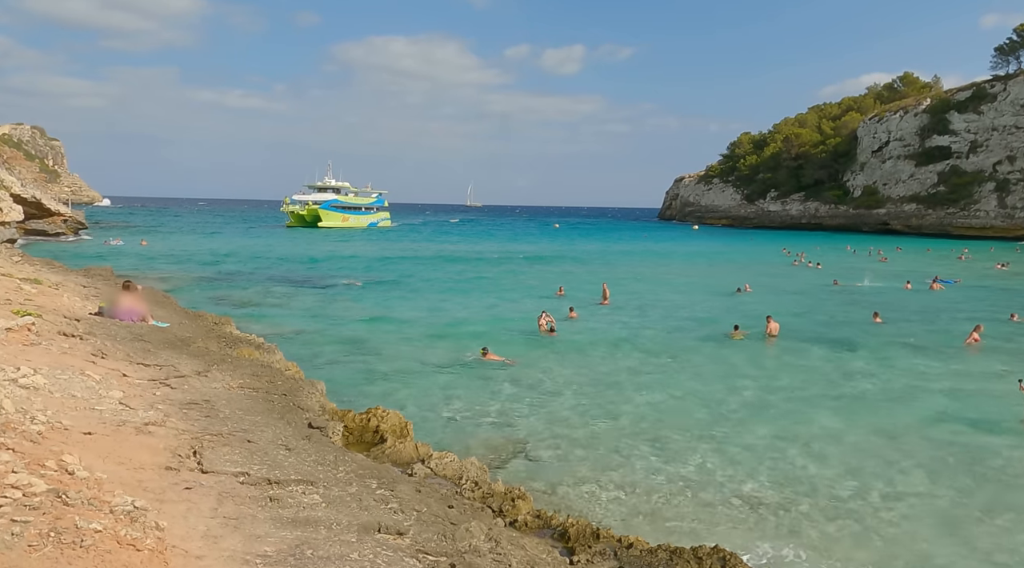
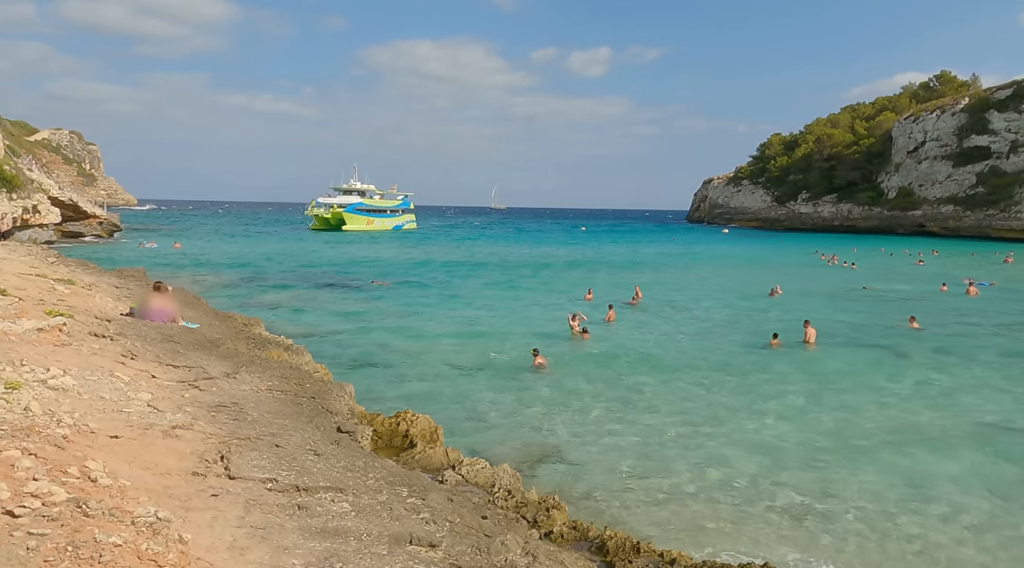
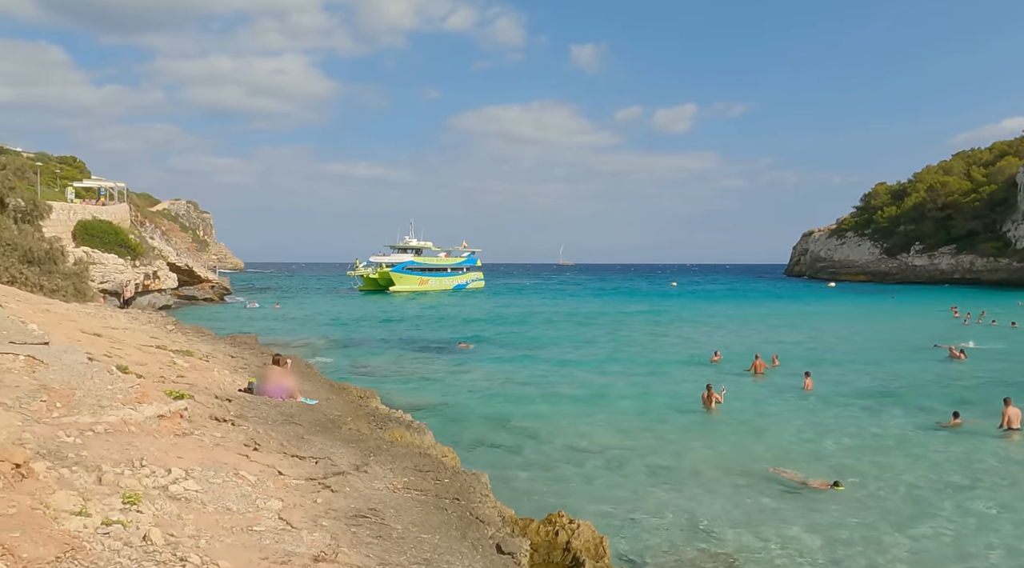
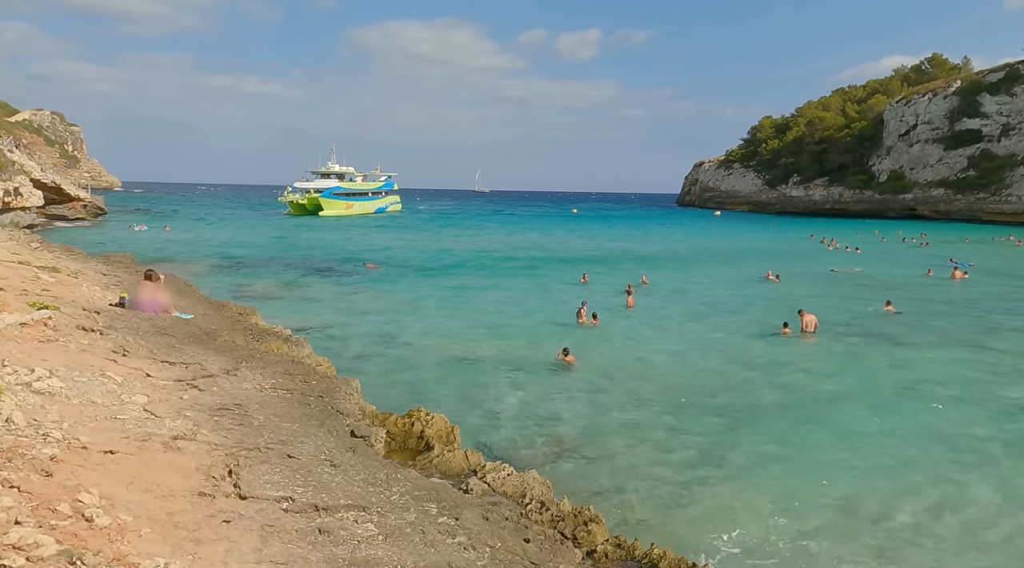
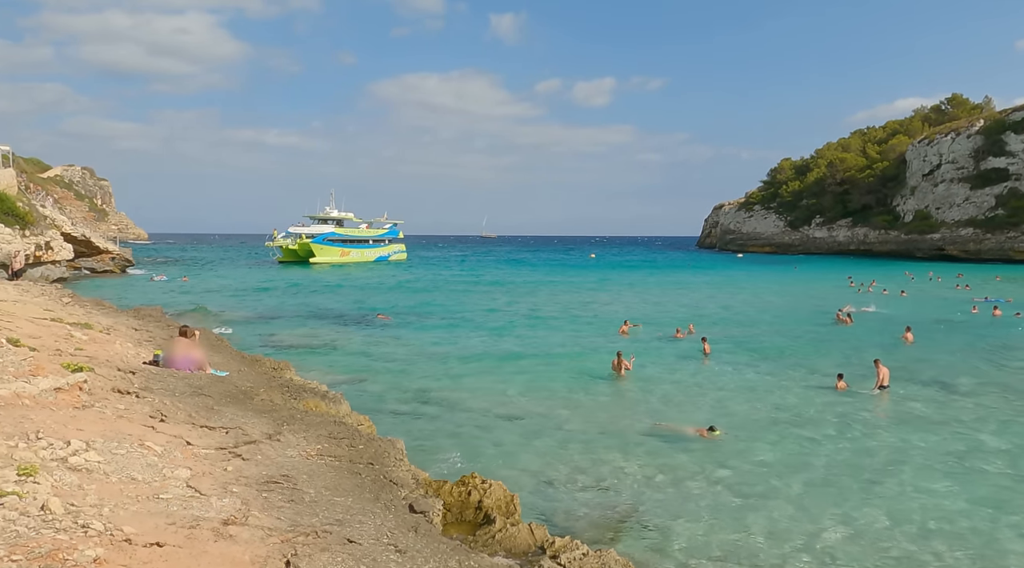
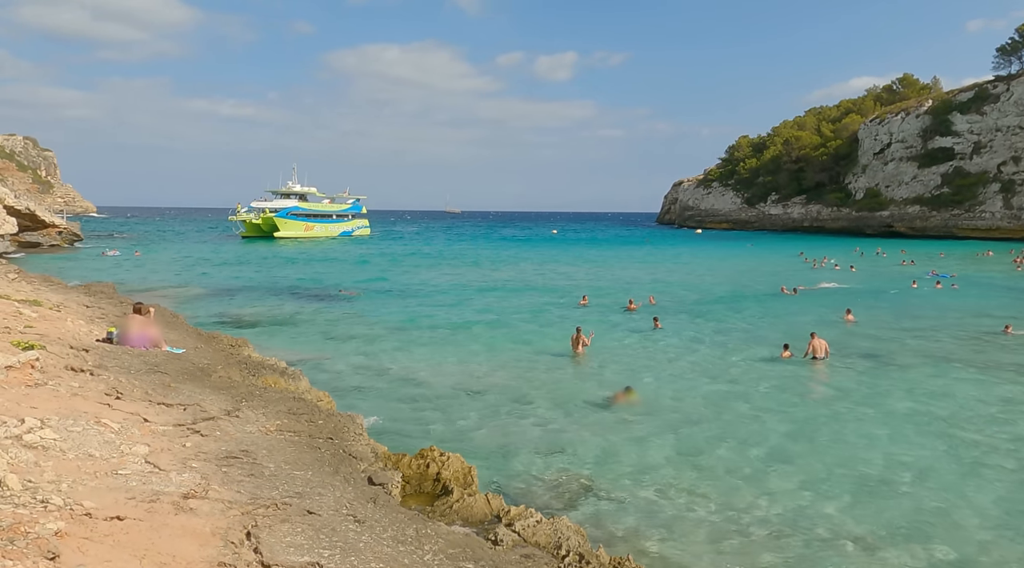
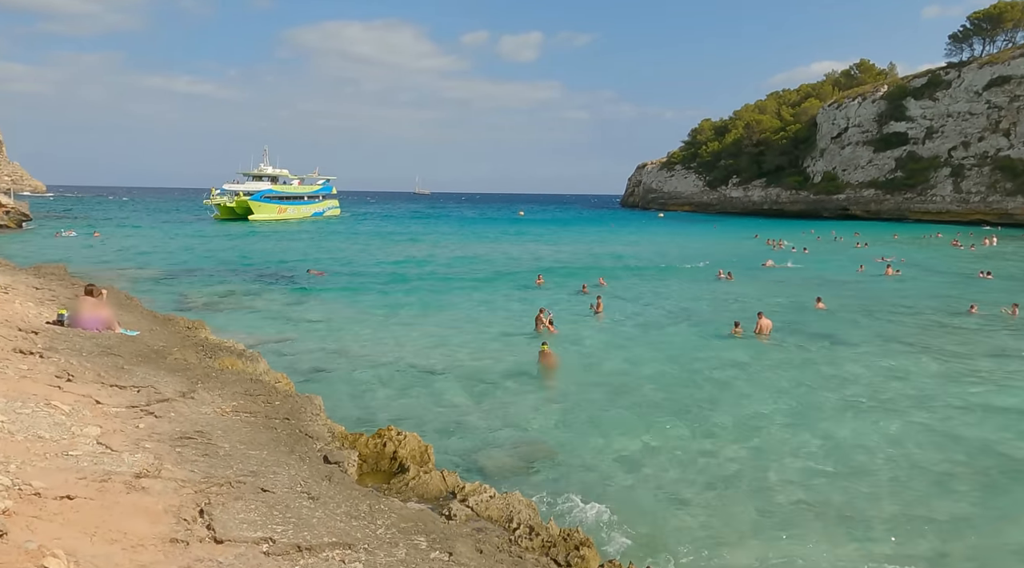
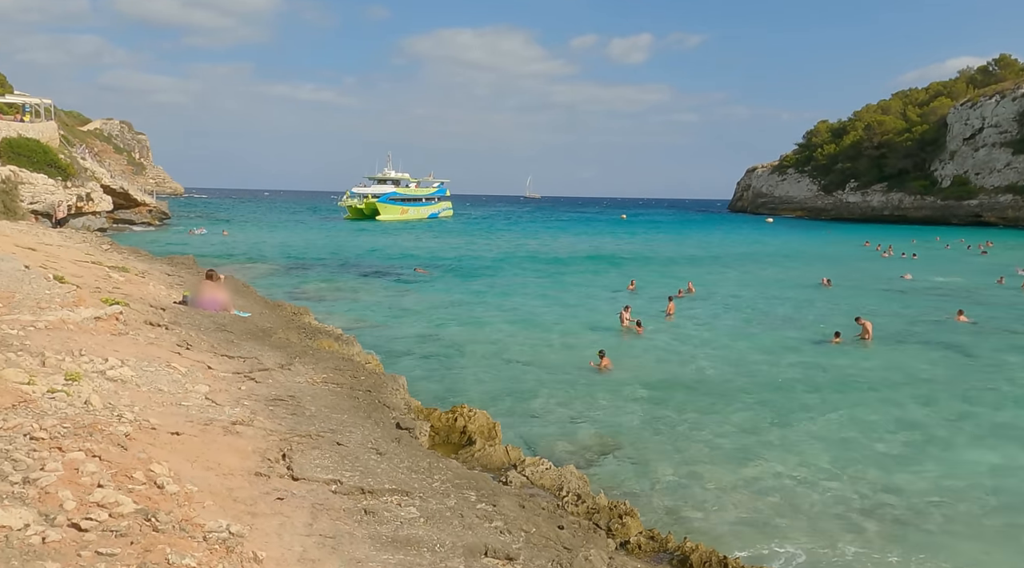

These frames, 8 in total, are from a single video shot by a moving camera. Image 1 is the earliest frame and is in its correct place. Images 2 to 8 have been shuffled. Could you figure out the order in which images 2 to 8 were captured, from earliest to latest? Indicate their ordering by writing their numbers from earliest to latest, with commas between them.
2, 8, 4, 7, 6, 5, 3
